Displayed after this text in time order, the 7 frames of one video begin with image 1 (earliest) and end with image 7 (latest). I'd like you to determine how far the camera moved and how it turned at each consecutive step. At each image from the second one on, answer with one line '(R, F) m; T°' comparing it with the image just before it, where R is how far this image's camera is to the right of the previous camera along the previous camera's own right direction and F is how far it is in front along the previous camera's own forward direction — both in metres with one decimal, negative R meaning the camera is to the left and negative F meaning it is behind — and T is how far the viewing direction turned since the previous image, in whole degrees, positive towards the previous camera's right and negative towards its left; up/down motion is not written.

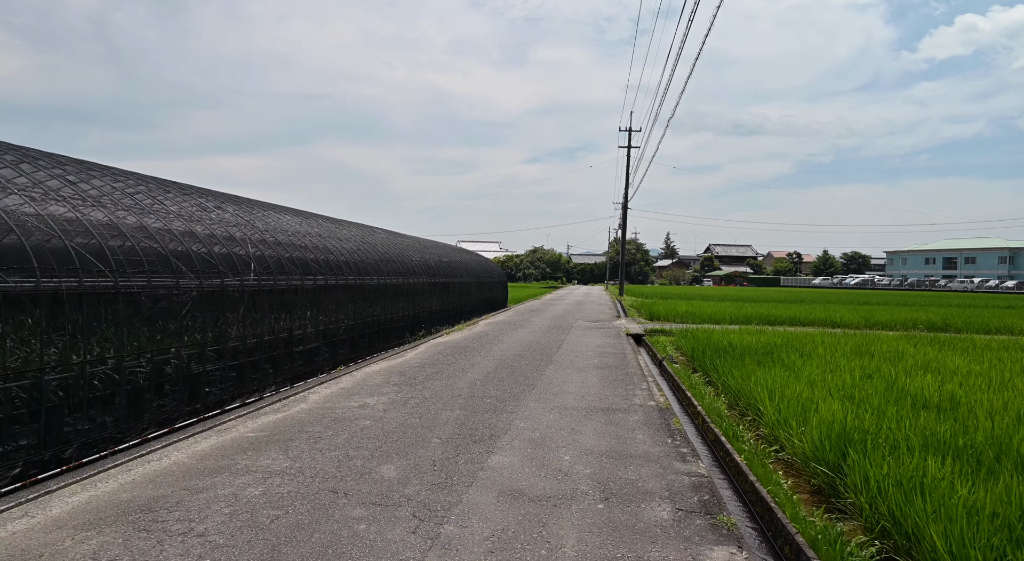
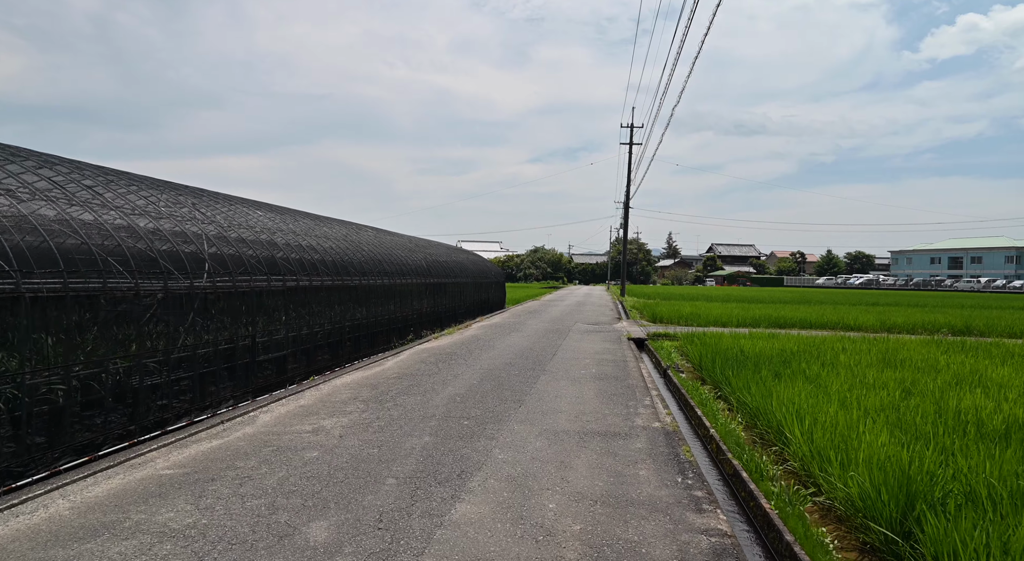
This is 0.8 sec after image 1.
(+0.2, +0.8) m; 0°
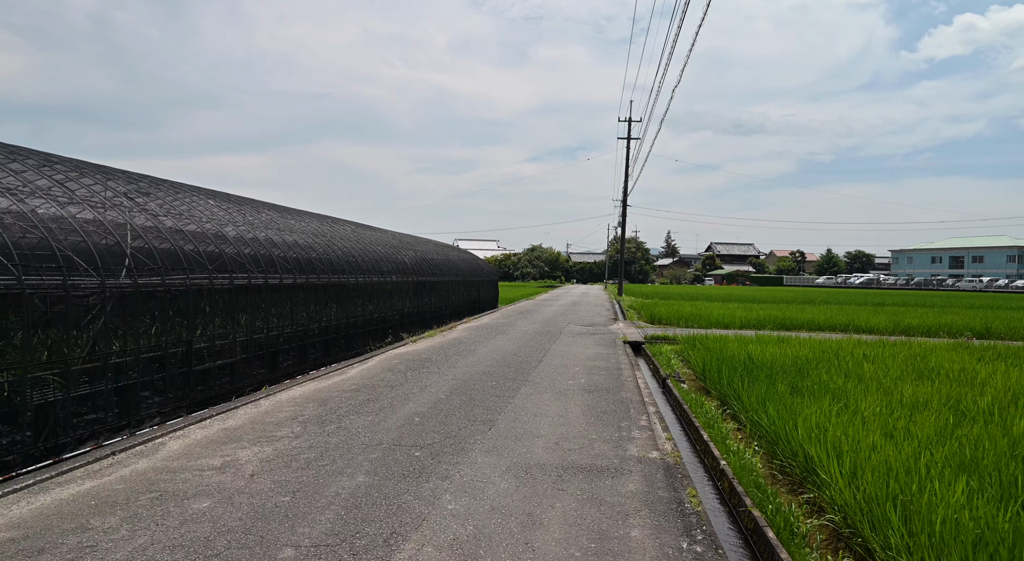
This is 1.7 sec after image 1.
(+0.2, +0.9) m; 0°
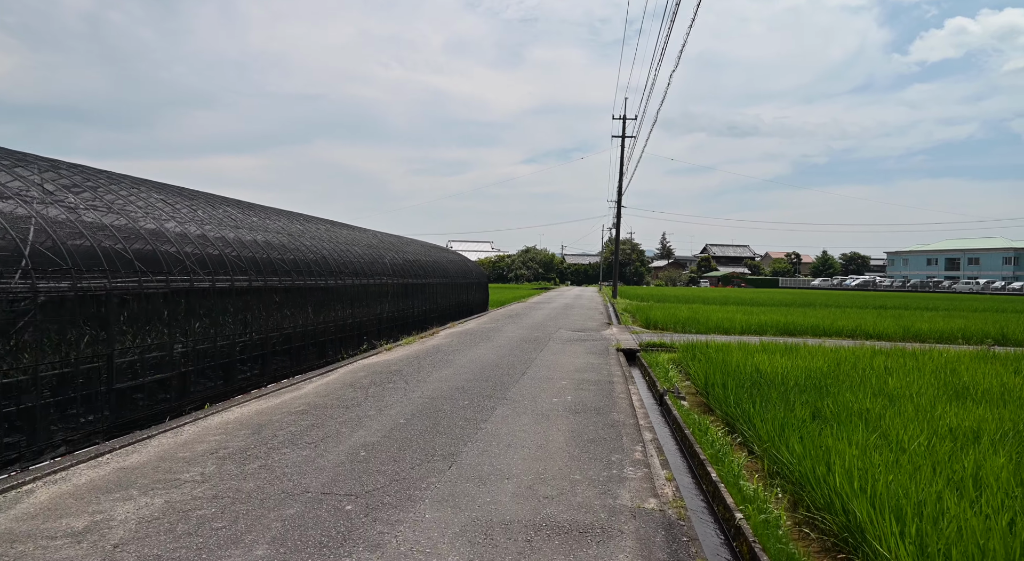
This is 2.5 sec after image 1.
(+0.2, +0.8) m; 0°
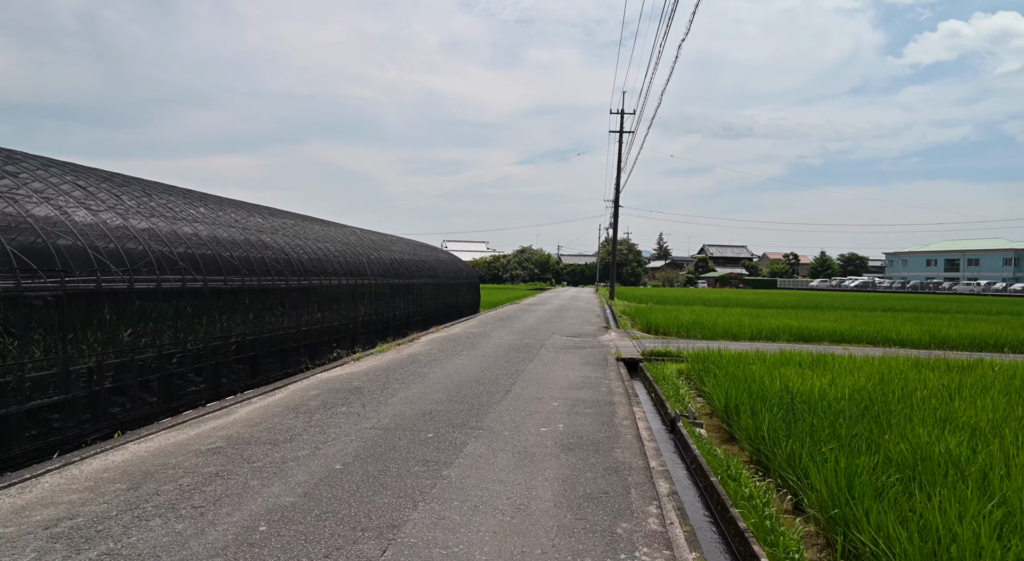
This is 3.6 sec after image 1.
(+0.2, +1.2) m; 0°
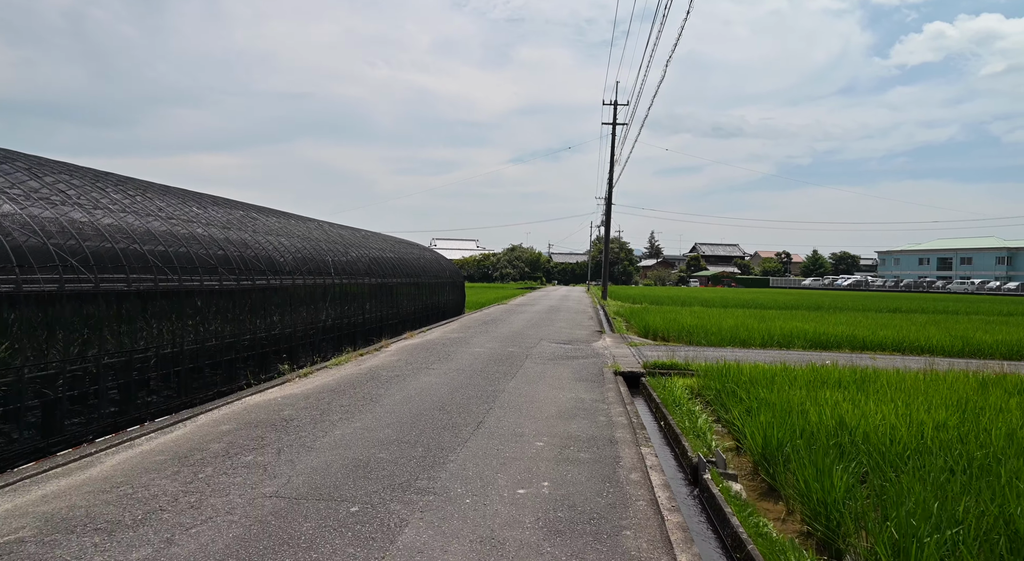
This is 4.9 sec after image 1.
(+0.2, +1.4) m; +1°
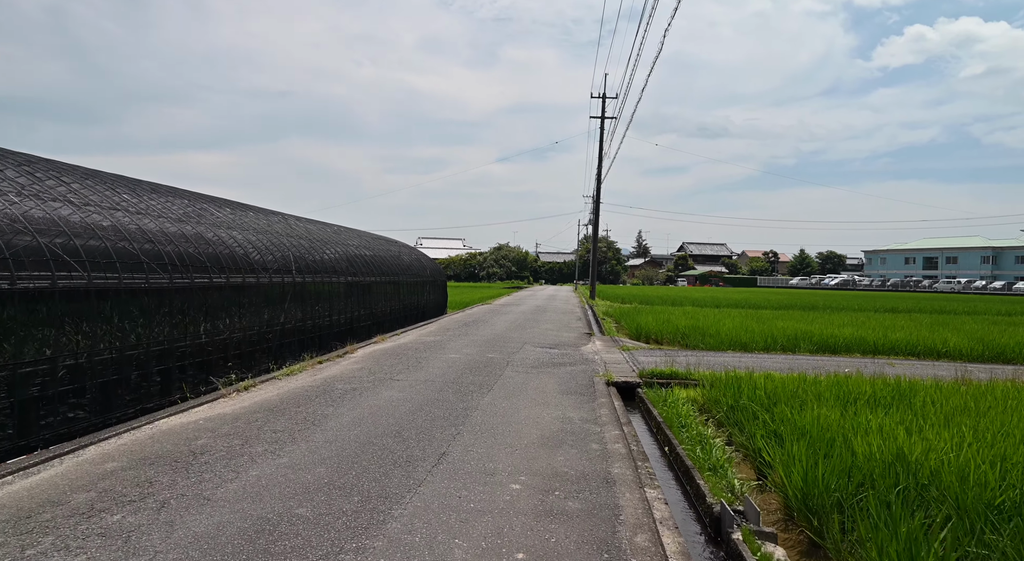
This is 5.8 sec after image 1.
(+0.1, +1.0) m; +1°
